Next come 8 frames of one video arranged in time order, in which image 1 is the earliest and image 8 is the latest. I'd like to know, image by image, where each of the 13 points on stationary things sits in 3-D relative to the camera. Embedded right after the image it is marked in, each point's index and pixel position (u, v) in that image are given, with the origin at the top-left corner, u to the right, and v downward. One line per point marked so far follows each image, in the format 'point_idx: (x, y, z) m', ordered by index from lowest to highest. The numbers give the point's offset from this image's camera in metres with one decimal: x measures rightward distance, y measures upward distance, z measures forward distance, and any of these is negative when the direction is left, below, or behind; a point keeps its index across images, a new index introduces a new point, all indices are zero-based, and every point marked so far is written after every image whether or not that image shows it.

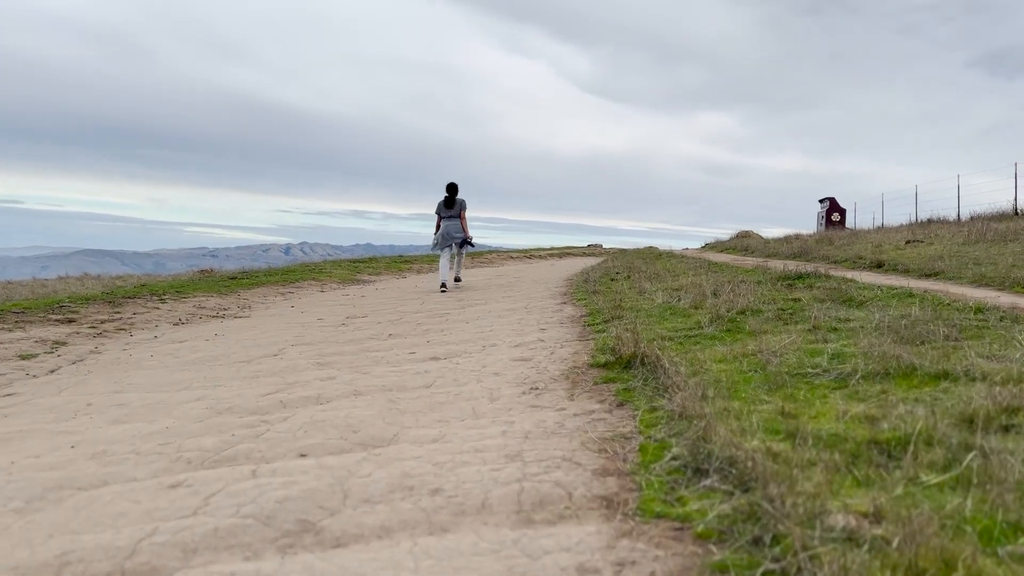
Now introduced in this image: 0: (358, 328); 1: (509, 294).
0: (-1.5, -0.4, +8.1) m
1: (0.0, -0.1, +11.1) m
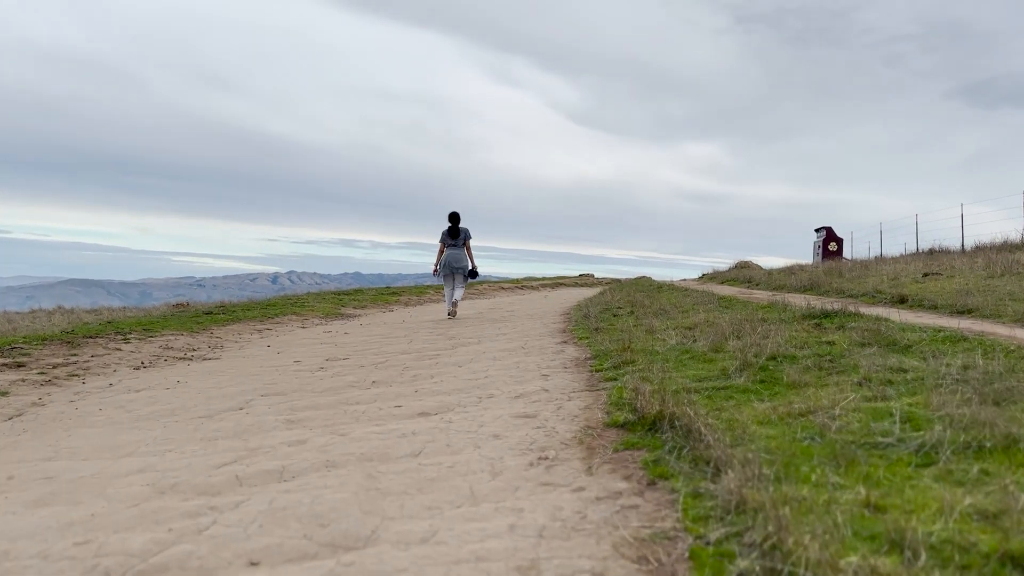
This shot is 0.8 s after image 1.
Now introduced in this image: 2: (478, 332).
0: (-1.5, -0.7, +7.2) m
1: (-0.1, -0.5, +10.3) m
2: (-0.4, -0.5, +10.2) m
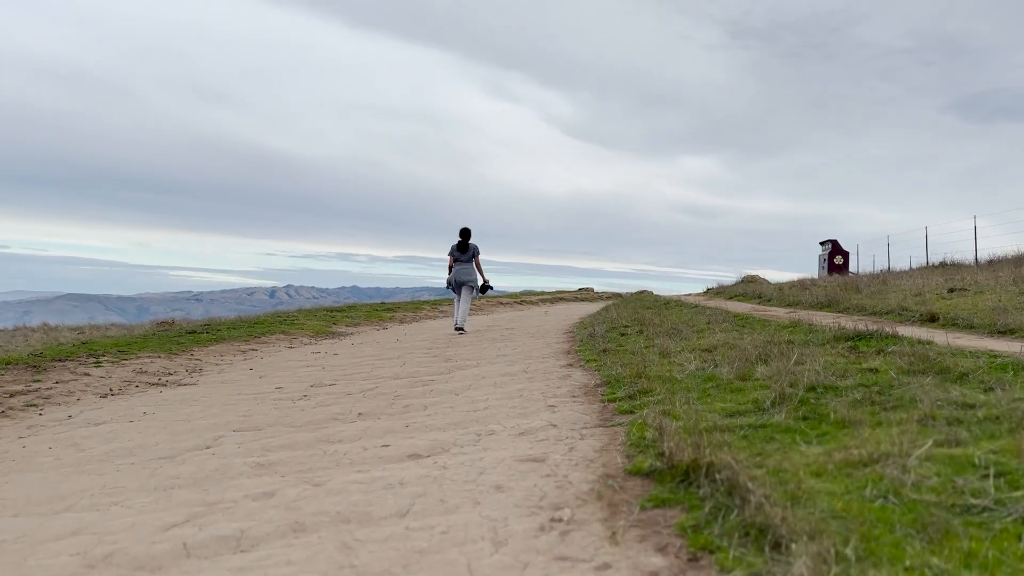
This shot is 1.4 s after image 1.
0: (-1.5, -0.9, +6.6) m
1: (-0.1, -0.7, +9.6) m
2: (-0.4, -0.7, +9.5) m
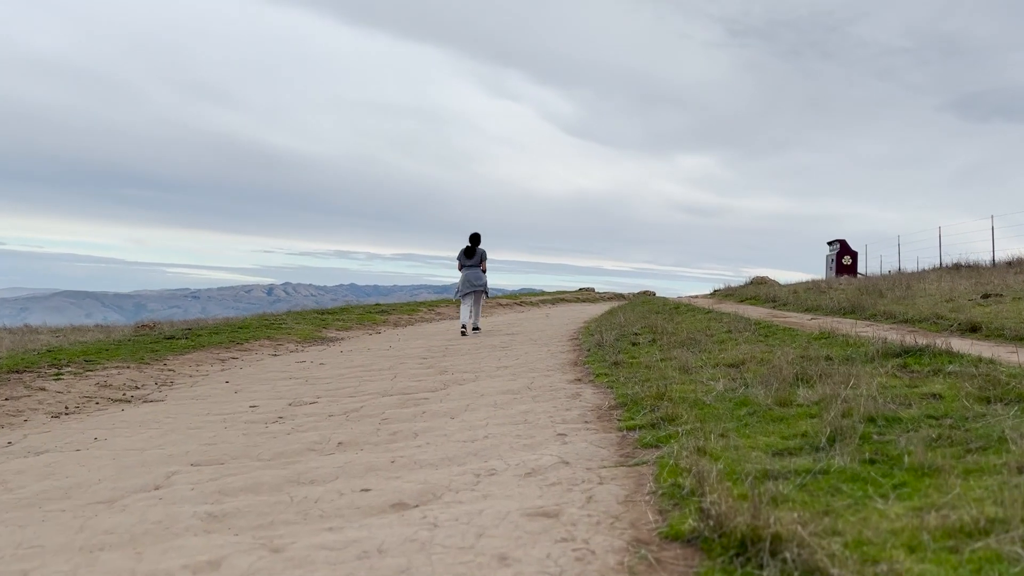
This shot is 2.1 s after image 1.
0: (-1.4, -0.9, +5.8) m
1: (-0.1, -0.8, +8.8) m
2: (-0.4, -0.8, +8.7) m
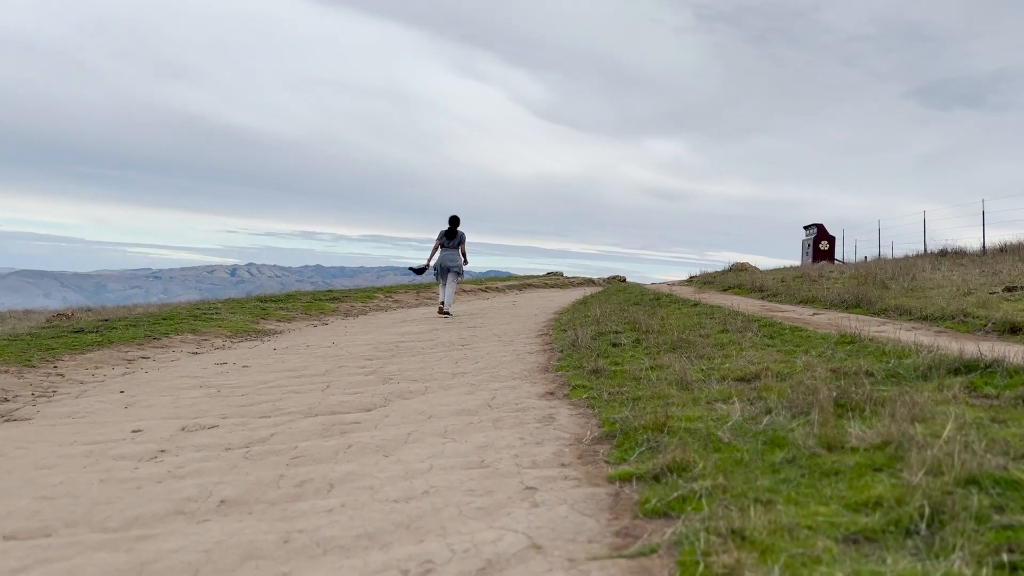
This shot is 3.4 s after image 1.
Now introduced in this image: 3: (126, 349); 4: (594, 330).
0: (-1.7, -0.9, +4.3) m
1: (-0.4, -0.7, +7.5) m
2: (-0.7, -0.7, +7.3) m
3: (-4.1, -0.6, +9.1) m
4: (+0.8, -0.4, +8.7) m
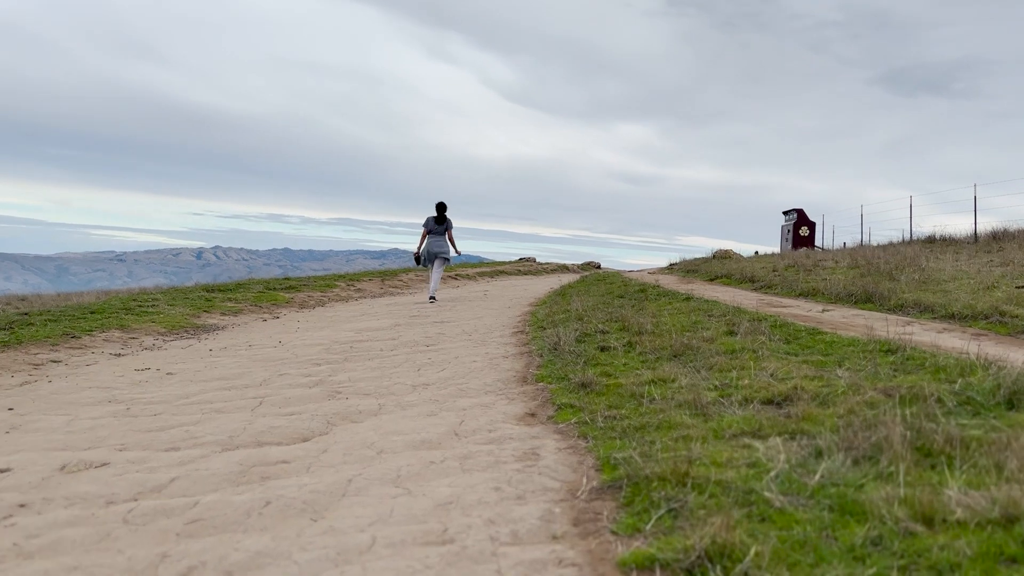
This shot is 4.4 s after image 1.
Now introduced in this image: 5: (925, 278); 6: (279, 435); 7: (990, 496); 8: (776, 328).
0: (-1.8, -0.9, +3.2) m
1: (-0.7, -0.6, +6.3) m
2: (-0.9, -0.7, +6.2) m
3: (-4.4, -0.6, +7.9) m
4: (+0.6, -0.4, +7.6) m
5: (+4.5, +0.1, +9.4) m
6: (-1.3, -0.8, +4.6) m
7: (+1.5, -0.7, +2.7) m
8: (+2.0, -0.3, +6.5) m
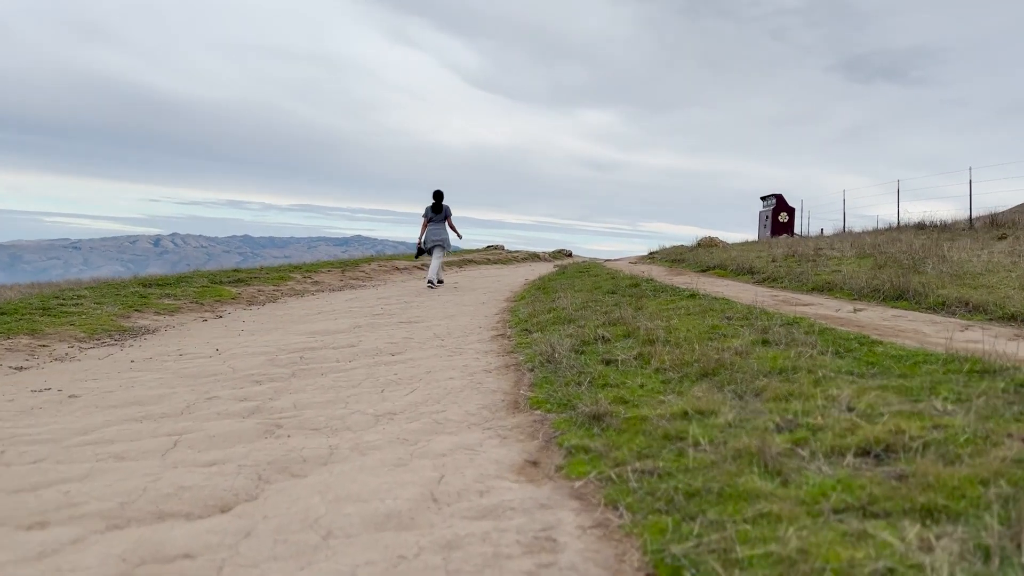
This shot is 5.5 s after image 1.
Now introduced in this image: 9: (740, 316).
0: (-1.7, -1.0, +1.9) m
1: (-0.7, -0.6, +5.1) m
2: (-1.0, -0.7, +5.0) m
3: (-4.6, -0.6, +6.5) m
4: (+0.4, -0.4, +6.4) m
5: (+4.3, +0.2, +8.4) m
6: (-1.3, -0.8, +3.4) m
7: (+1.6, -0.7, +1.6) m
8: (+1.9, -0.3, +5.4) m
9: (+1.7, -0.2, +6.4) m
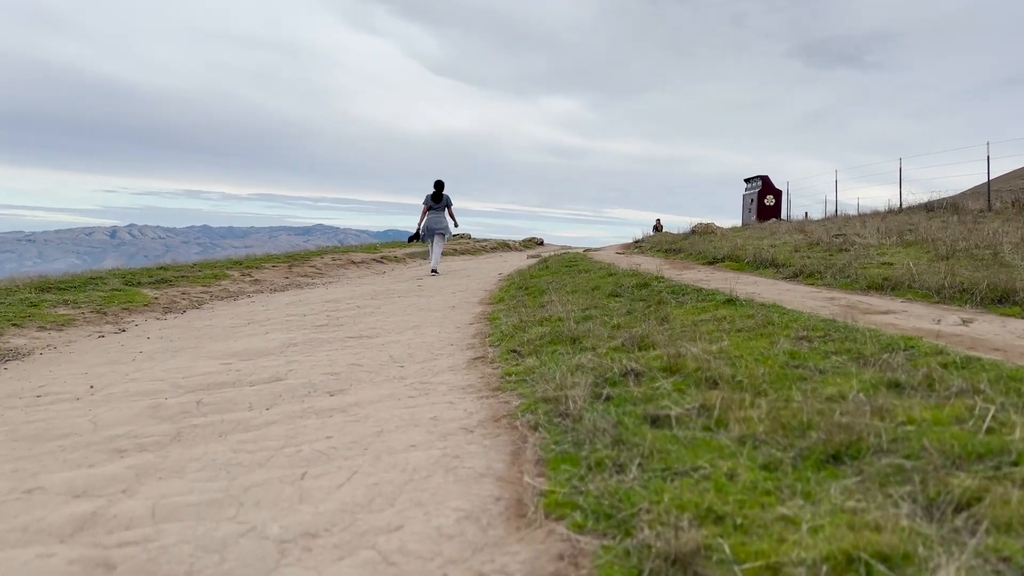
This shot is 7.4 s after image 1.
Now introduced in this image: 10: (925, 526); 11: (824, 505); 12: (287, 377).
0: (-1.6, -1.2, -0.1) m
1: (-0.7, -0.7, +3.2) m
2: (-1.0, -0.8, +3.0) m
3: (-4.6, -0.7, +4.4) m
4: (+0.4, -0.4, +4.5) m
5: (+4.2, +0.2, +6.6) m
6: (-1.2, -1.0, +1.4) m
7: (+1.7, -0.8, -0.3) m
8: (+1.9, -0.3, +3.6) m
9: (+1.6, -0.2, +4.5) m
10: (+1.1, -0.6, +2.2) m
11: (+0.9, -0.6, +2.5) m
12: (-1.4, -0.6, +5.3) m
